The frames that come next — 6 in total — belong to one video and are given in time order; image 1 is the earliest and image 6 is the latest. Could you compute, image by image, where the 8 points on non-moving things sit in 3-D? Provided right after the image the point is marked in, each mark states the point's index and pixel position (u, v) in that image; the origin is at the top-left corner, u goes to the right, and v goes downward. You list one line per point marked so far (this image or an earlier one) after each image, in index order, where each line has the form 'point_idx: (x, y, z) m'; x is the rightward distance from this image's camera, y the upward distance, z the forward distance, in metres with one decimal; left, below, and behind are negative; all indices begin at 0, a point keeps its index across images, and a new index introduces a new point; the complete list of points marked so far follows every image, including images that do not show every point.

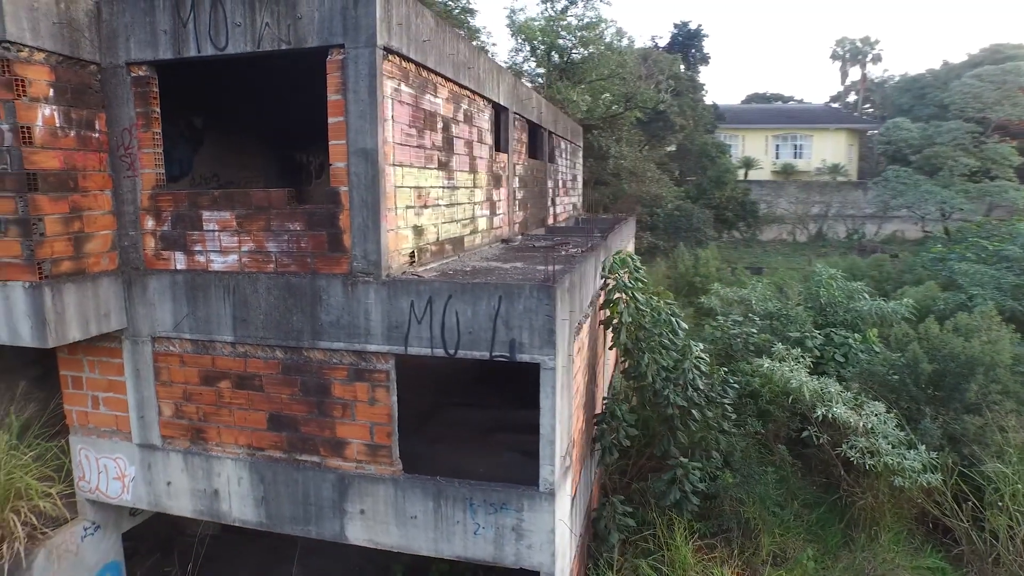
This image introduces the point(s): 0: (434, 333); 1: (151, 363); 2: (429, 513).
0: (-0.4, -0.2, +2.9) m
1: (-1.9, -0.4, +3.3) m
2: (-0.4, -1.1, +3.0) m
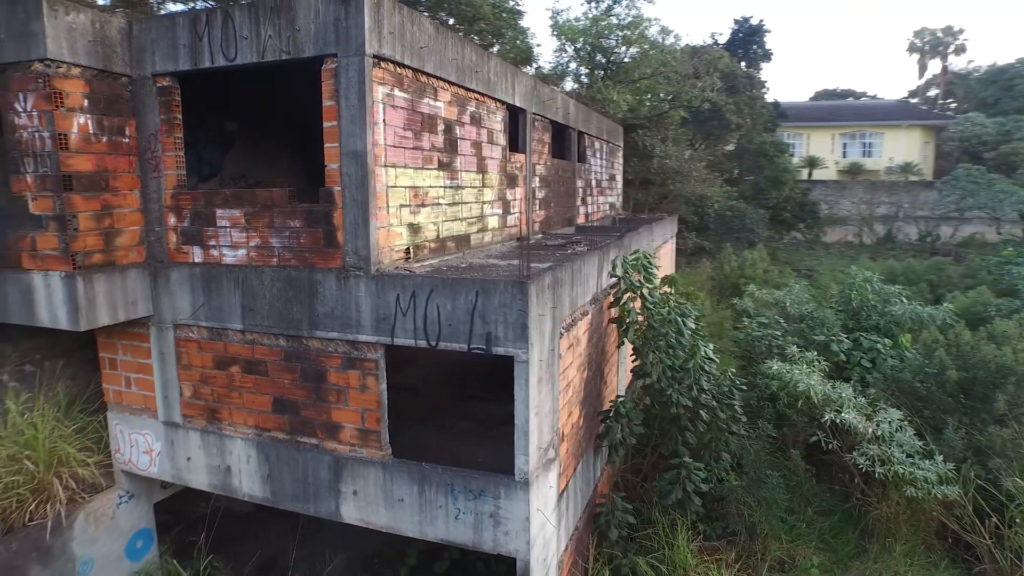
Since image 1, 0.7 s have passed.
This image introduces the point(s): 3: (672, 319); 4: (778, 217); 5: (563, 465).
0: (-0.5, -0.2, +3.0) m
1: (-2.0, -0.4, +3.6) m
2: (-0.5, -1.1, +3.2) m
3: (+1.2, -0.2, +4.4) m
4: (+7.6, +2.0, +17.4) m
5: (+0.3, -1.0, +3.6) m
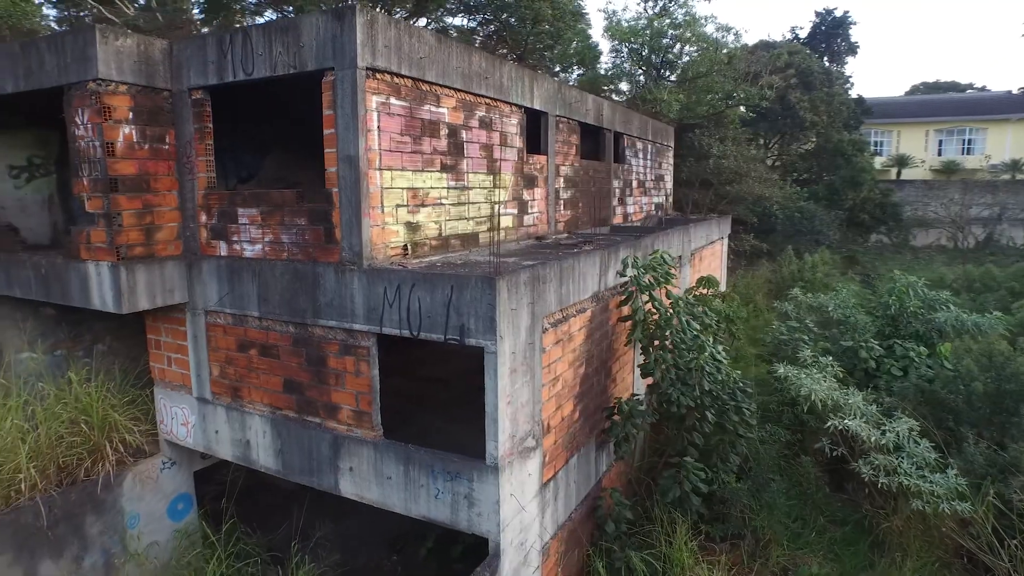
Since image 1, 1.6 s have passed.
0: (-0.6, -0.1, +3.3) m
1: (-2.0, -0.3, +4.0) m
2: (-0.6, -1.0, +3.4) m
3: (+1.2, -0.2, +4.4) m
4: (+9.3, +1.9, +16.5) m
5: (+0.2, -1.0, +3.7) m
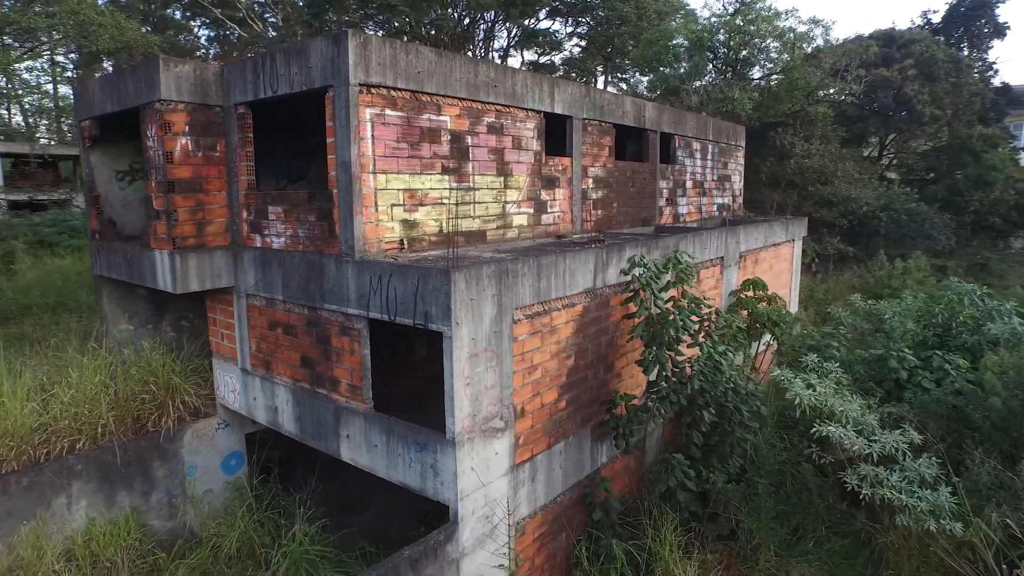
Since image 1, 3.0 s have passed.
0: (-0.8, -0.1, +3.7) m
1: (-2.1, -0.2, +4.7) m
2: (-0.8, -1.0, +3.9) m
3: (+1.2, -0.2, +4.5) m
4: (+11.4, +1.6, +14.9) m
5: (+0.1, -1.0, +4.0) m
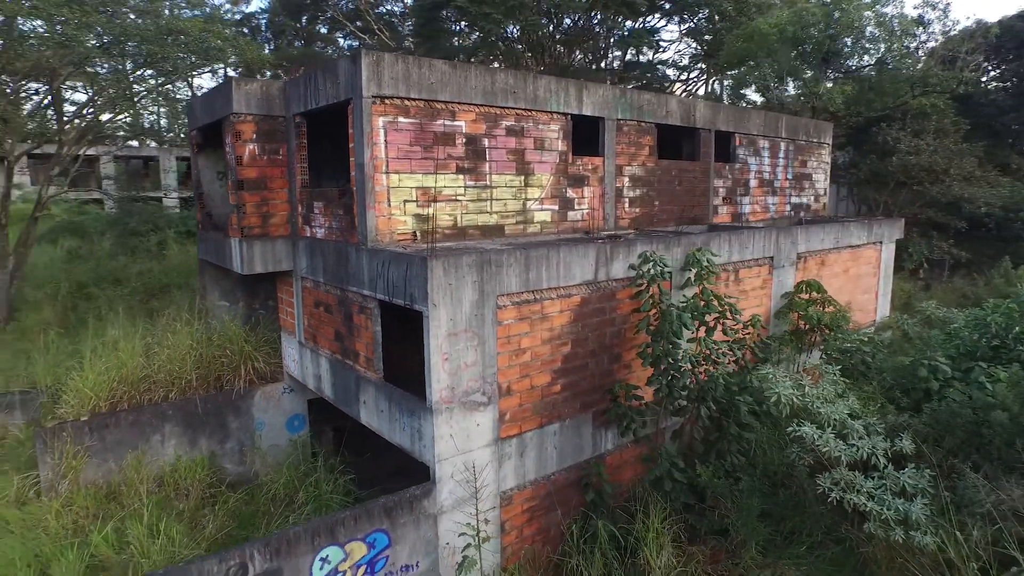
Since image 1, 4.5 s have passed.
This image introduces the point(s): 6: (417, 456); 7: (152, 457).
0: (-0.9, 0.0, +4.2) m
1: (-1.9, 0.0, +5.5) m
2: (-0.9, -0.9, +4.4) m
3: (+1.2, -0.2, +4.6) m
4: (+13.5, +1.2, +12.6) m
5: (0.0, -0.9, +4.3) m
6: (-0.7, -1.1, +4.2) m
7: (-3.2, -1.5, +5.4) m
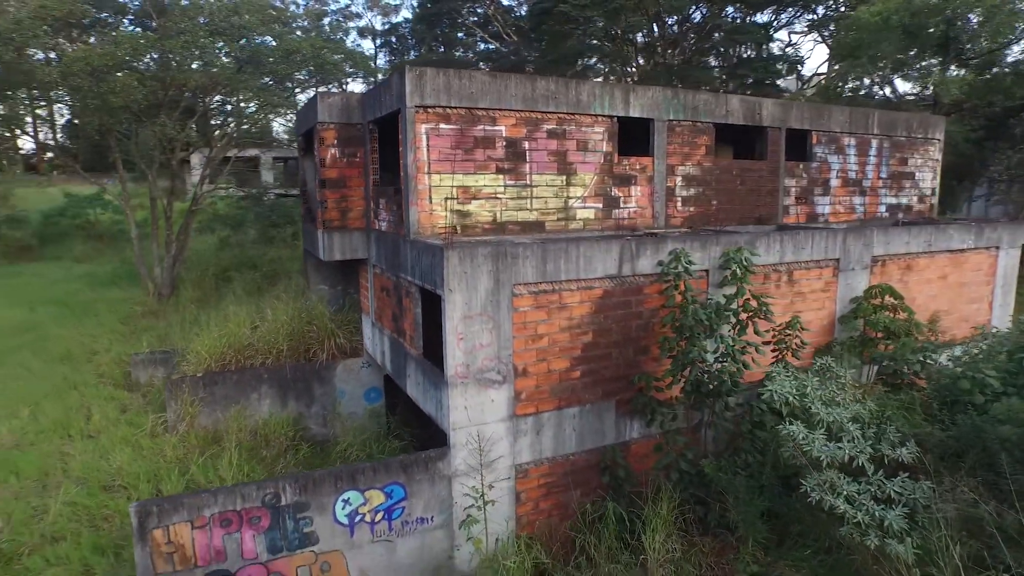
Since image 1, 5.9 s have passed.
0: (-0.7, +0.1, +4.8) m
1: (-1.5, +0.1, +6.3) m
2: (-0.7, -0.8, +5.0) m
3: (+1.3, -0.2, +4.7) m
4: (+15.1, +0.8, +9.8) m
5: (+0.1, -0.8, +4.7) m
6: (-0.6, -1.0, +4.7) m
7: (-2.8, -1.3, +6.5) m
